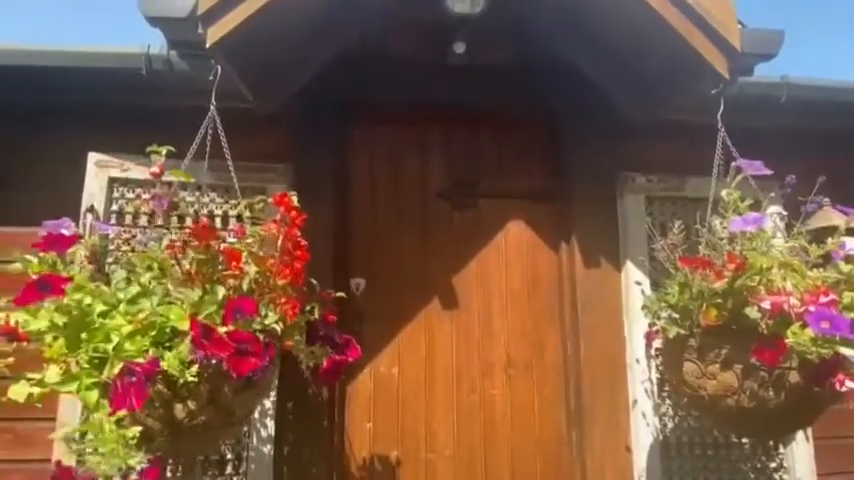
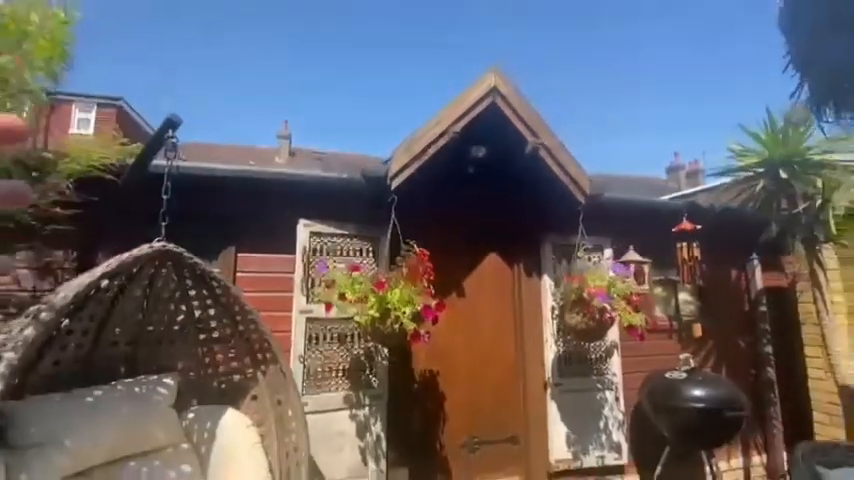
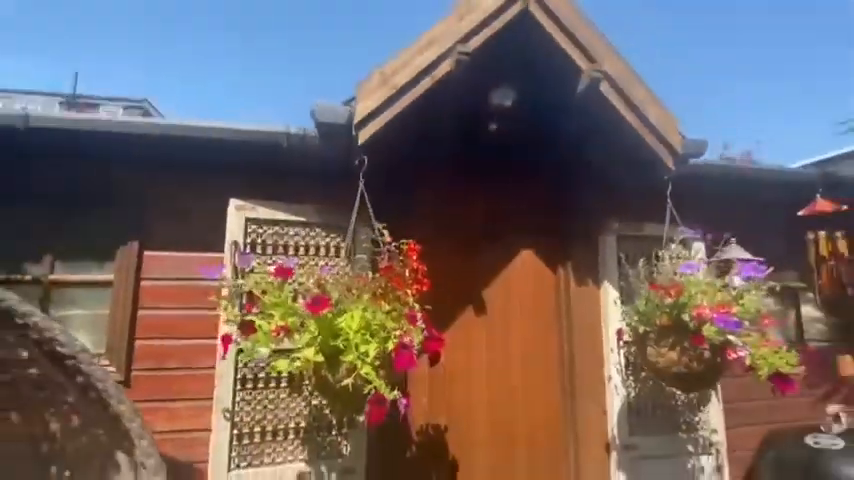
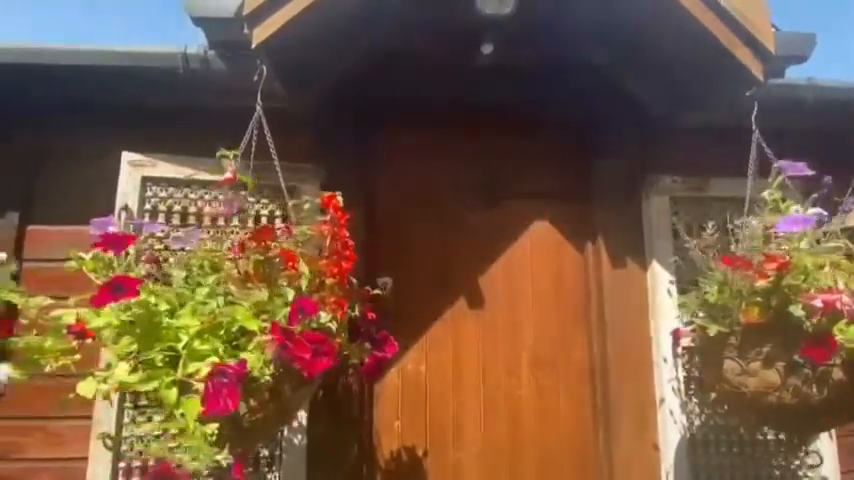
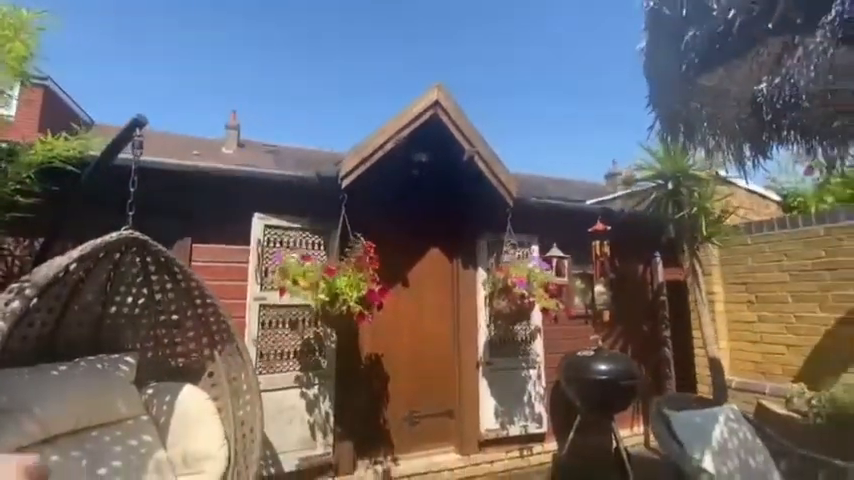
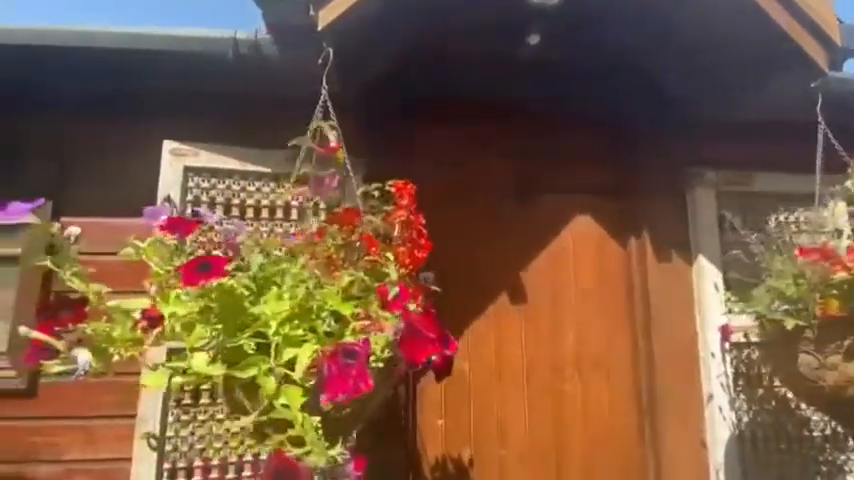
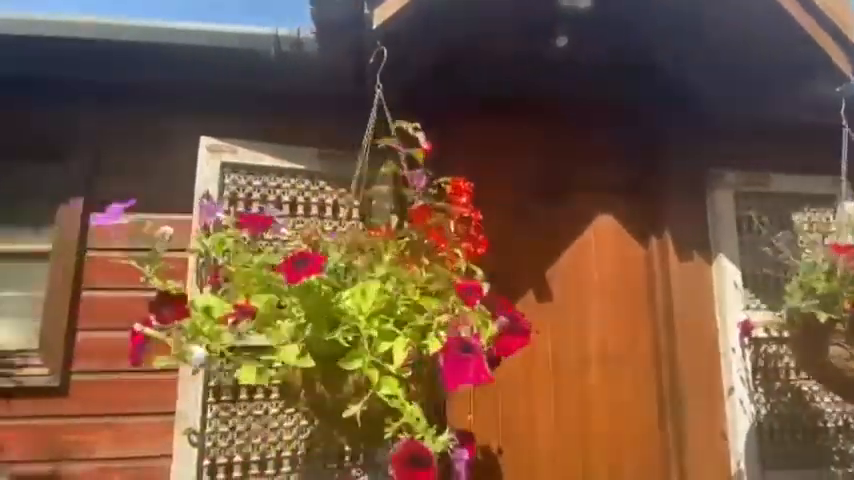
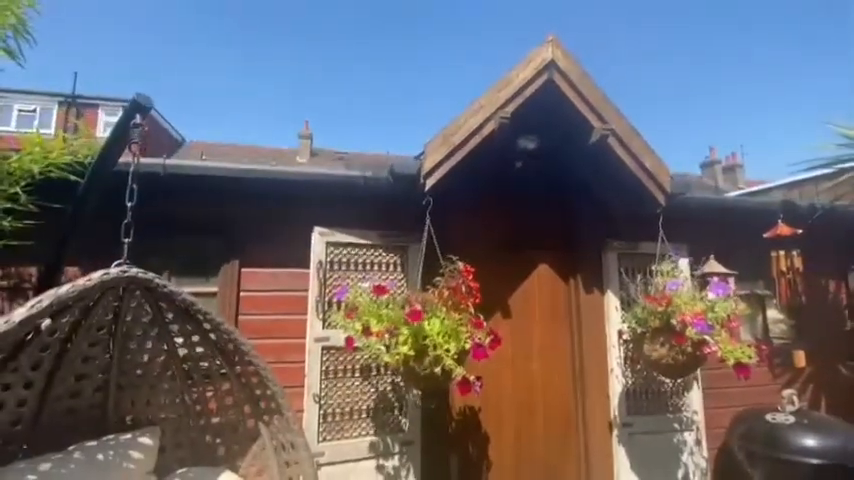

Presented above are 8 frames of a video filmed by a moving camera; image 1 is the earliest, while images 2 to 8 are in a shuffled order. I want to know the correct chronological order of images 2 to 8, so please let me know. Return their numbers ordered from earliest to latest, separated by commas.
4, 6, 7, 3, 8, 2, 5
